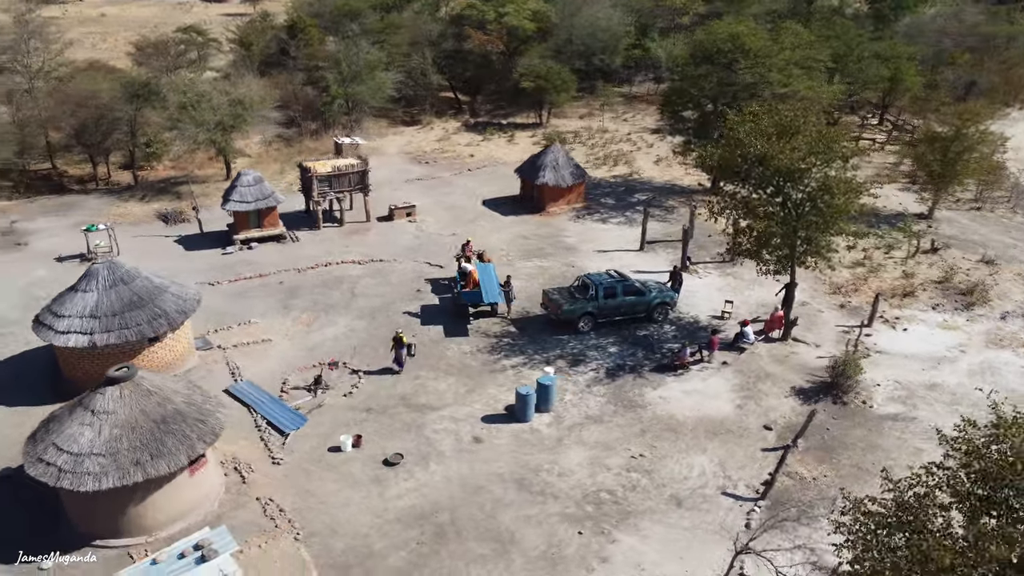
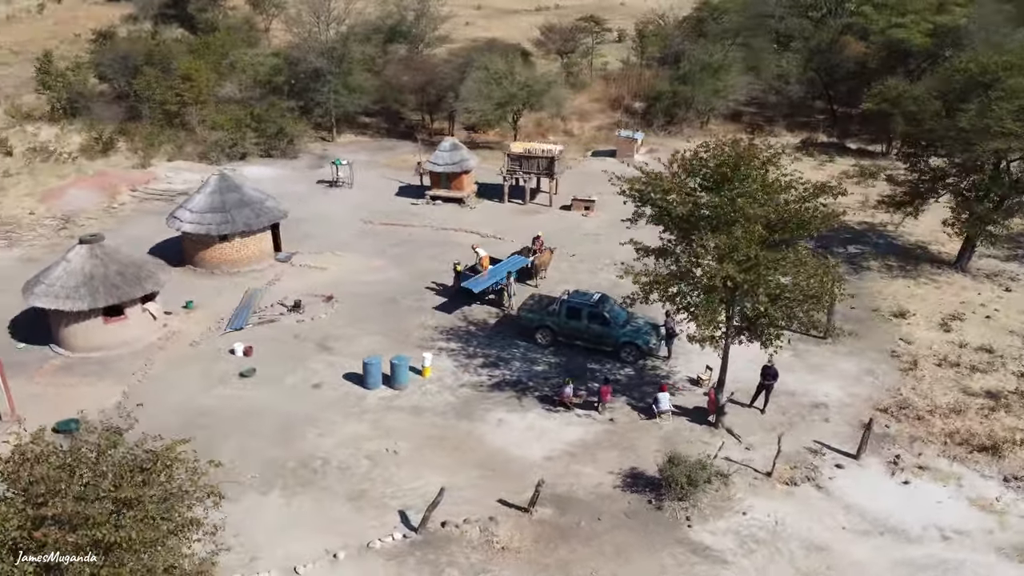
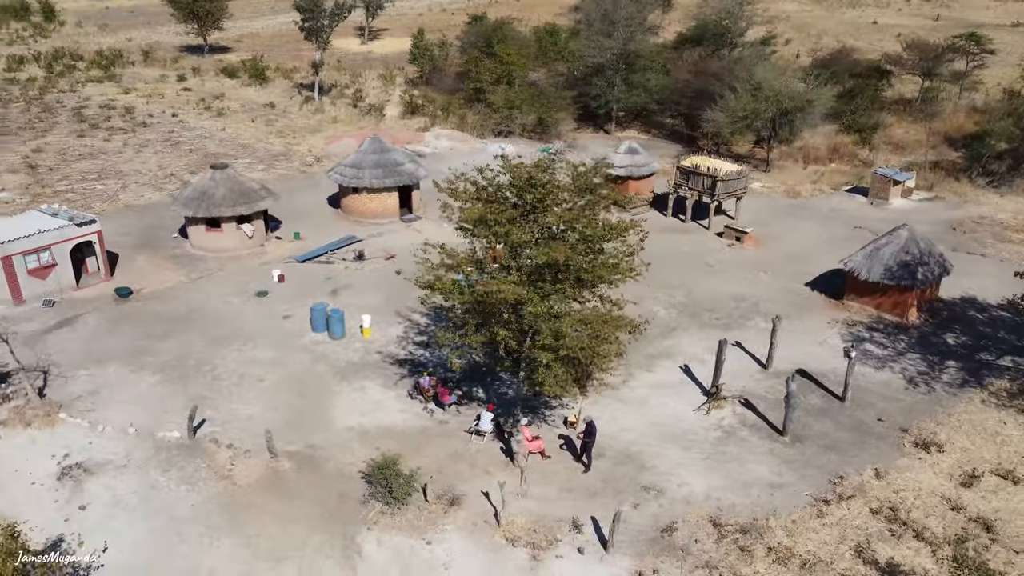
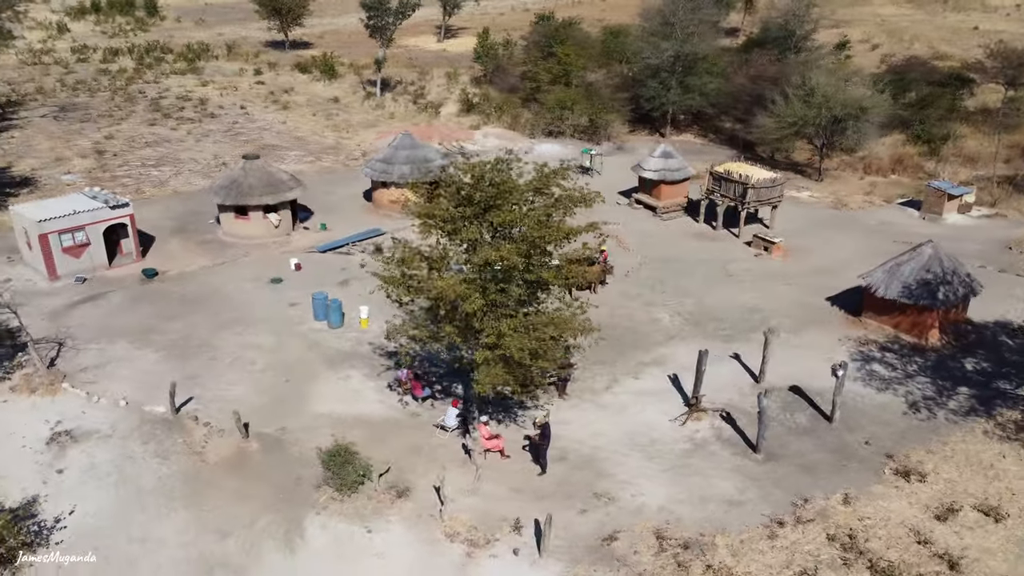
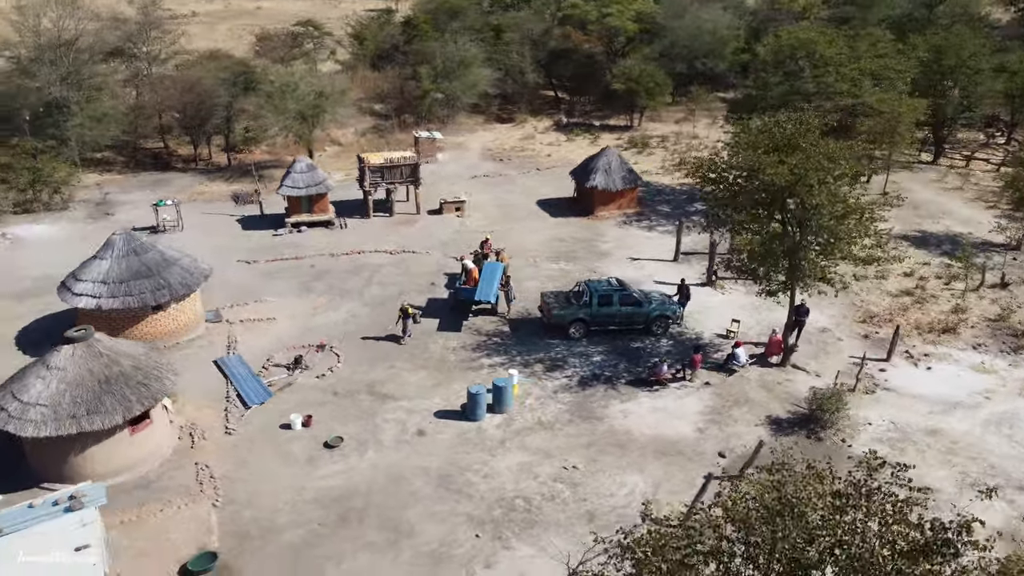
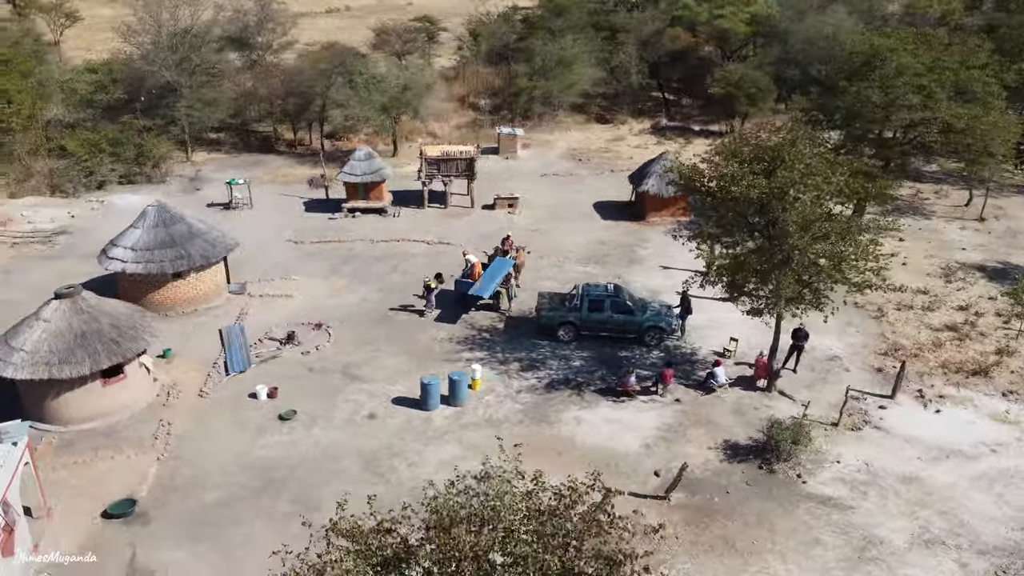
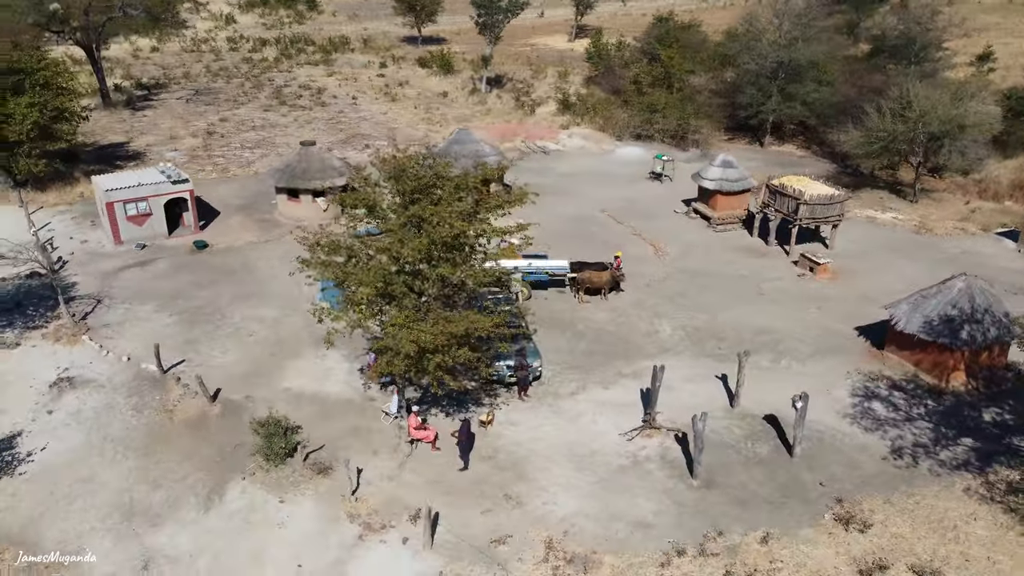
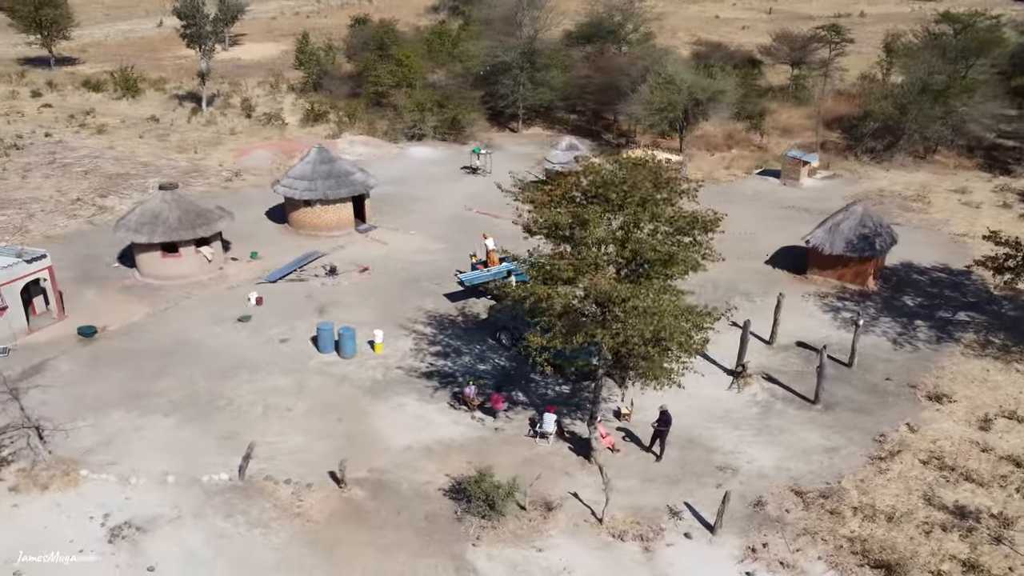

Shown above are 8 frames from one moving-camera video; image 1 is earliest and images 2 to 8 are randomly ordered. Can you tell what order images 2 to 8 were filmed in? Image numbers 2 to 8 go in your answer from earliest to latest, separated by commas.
5, 6, 2, 8, 3, 4, 7
